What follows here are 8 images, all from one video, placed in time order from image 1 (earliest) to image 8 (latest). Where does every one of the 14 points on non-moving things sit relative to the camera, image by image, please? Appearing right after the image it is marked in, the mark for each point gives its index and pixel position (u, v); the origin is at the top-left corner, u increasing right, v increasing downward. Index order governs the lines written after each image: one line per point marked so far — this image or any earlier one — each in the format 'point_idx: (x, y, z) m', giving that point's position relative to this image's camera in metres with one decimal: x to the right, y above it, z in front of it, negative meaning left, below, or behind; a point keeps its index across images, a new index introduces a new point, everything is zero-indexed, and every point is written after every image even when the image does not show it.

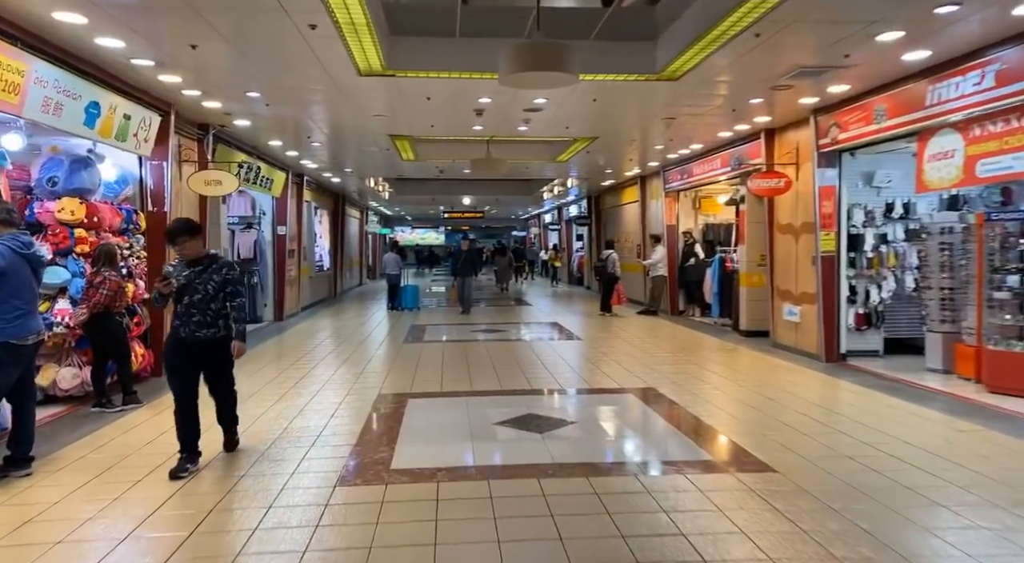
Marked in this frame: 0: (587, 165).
0: (+1.4, +2.3, +12.9) m
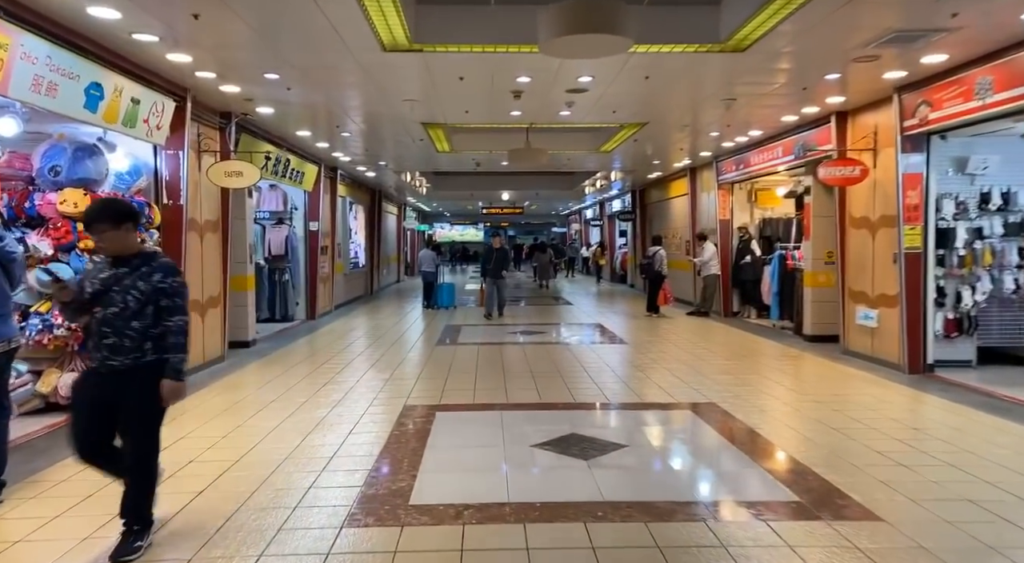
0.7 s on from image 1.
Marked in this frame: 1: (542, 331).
0: (+2.2, +2.3, +12.2) m
1: (+0.5, -0.8, +10.6) m
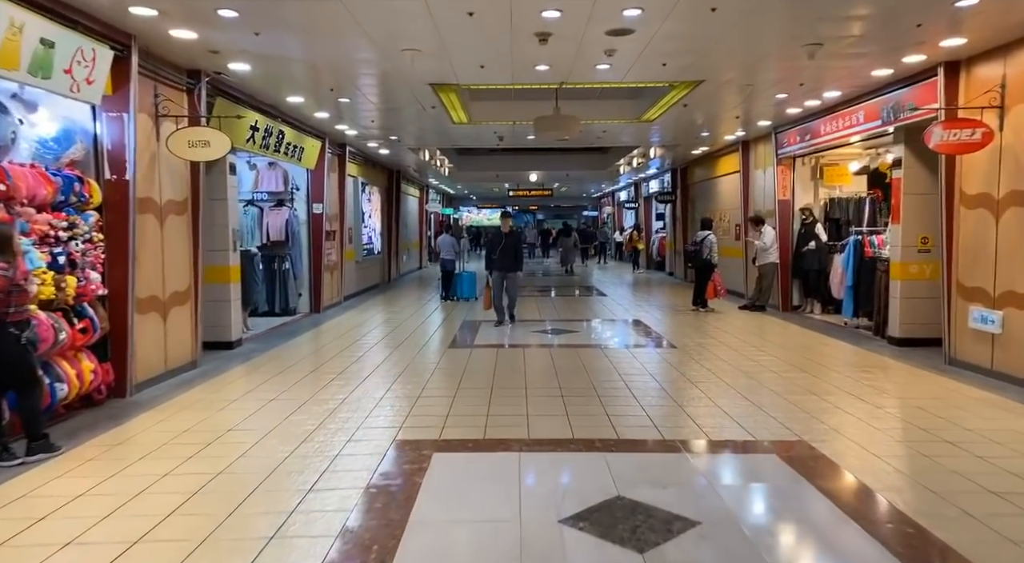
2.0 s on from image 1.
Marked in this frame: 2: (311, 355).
0: (+2.6, +2.5, +10.7) m
1: (+0.8, -0.7, +9.2) m
2: (-2.4, -0.8, +8.1) m
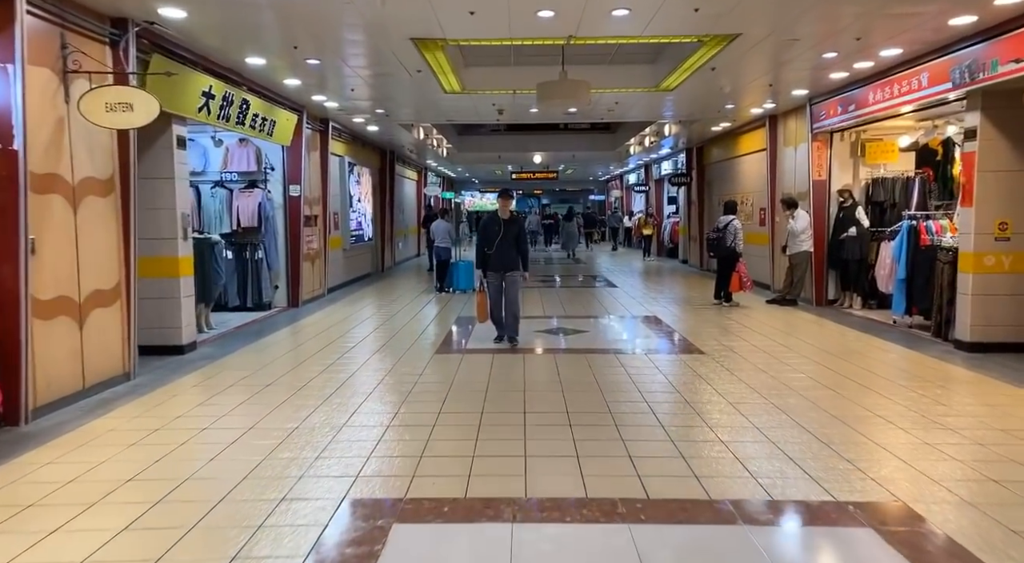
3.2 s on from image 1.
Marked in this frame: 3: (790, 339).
0: (+2.6, +2.6, +9.5) m
1: (+0.8, -0.6, +8.1) m
2: (-2.4, -0.8, +7.0) m
3: (+3.1, -0.6, +7.6) m
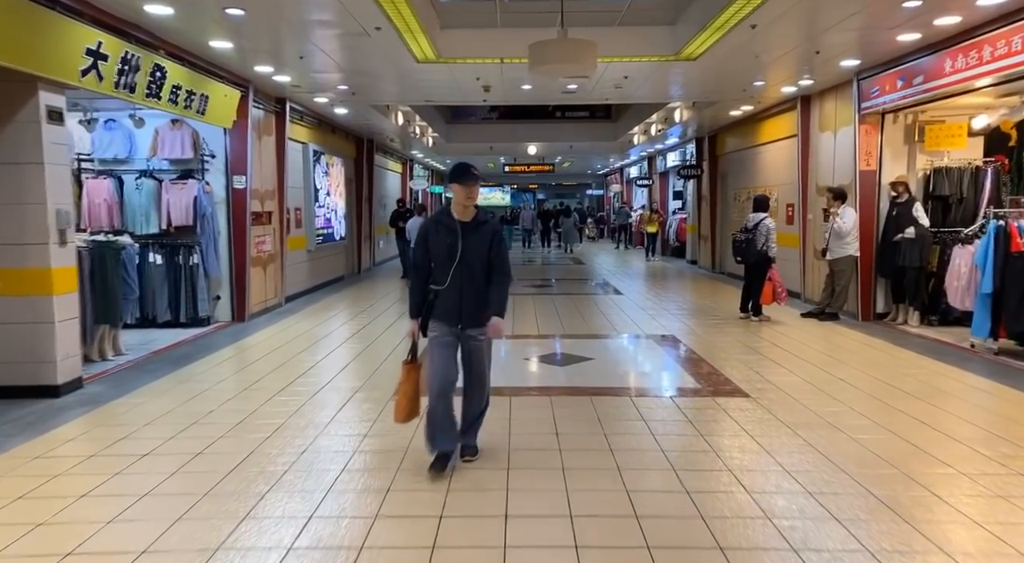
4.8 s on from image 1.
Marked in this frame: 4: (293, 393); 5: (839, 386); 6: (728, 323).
0: (+2.5, +2.5, +7.9) m
1: (+0.7, -0.7, +6.6) m
2: (-2.5, -0.9, +5.5) m
3: (+3.0, -0.8, +6.1) m
4: (-1.8, -0.9, +5.4) m
5: (+2.5, -0.8, +5.2) m
6: (+2.6, -0.5, +8.0) m
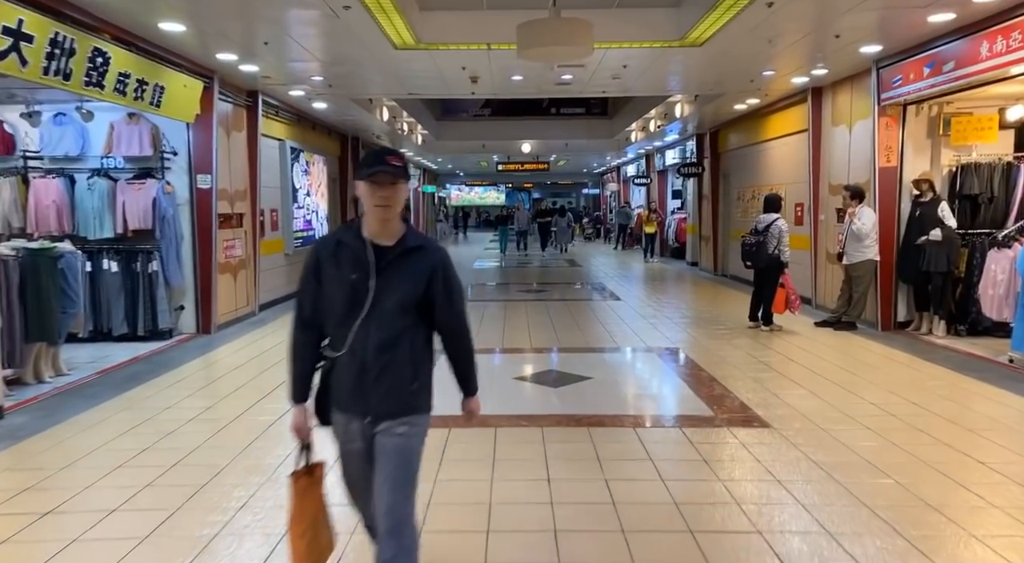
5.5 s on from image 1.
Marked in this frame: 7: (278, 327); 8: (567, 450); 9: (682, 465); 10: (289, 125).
0: (+2.4, +2.4, +7.3) m
1: (+0.6, -0.8, +5.9) m
2: (-2.6, -1.0, +4.9) m
3: (+2.9, -0.8, +5.4) m
4: (-1.8, -1.0, +4.8) m
5: (+2.4, -0.9, +4.5) m
6: (+2.5, -0.6, +7.4) m
7: (-2.8, -0.6, +8.1) m
8: (+0.3, -1.0, +3.8) m
9: (+0.9, -1.0, +3.6) m
10: (-3.3, +2.3, +10.0) m
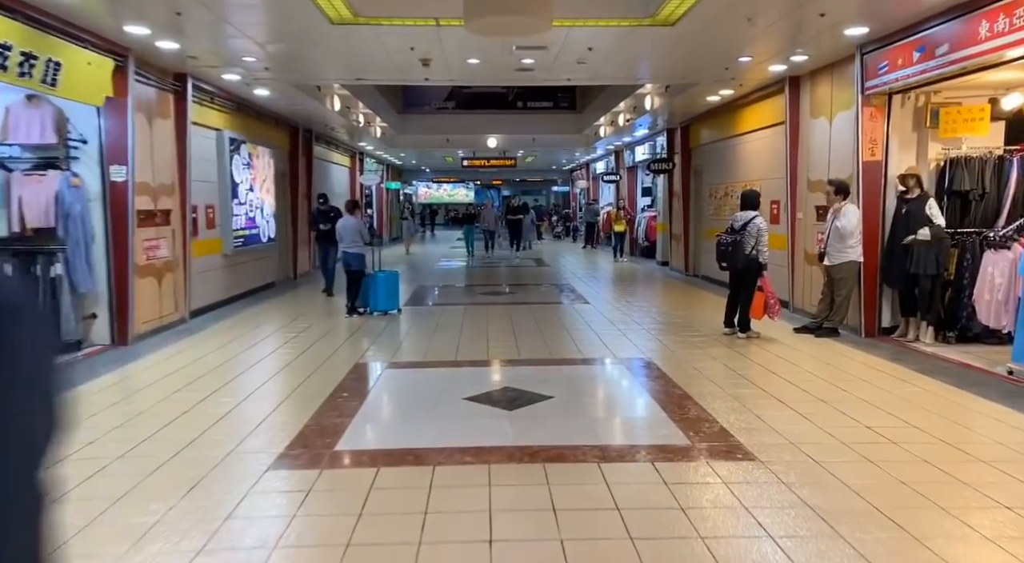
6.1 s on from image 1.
0: (+1.9, +2.4, +6.7) m
1: (+0.2, -0.8, +5.3) m
2: (-2.9, -1.0, +4.1) m
3: (+2.5, -0.9, +4.9) m
4: (-2.2, -1.0, +4.0) m
5: (+2.0, -0.9, +4.0) m
6: (+2.0, -0.6, +6.8) m
7: (-3.3, -0.6, +7.3) m
8: (0.0, -1.0, +3.1) m
9: (+0.6, -1.1, +2.9) m
10: (-3.8, +2.3, +9.1) m
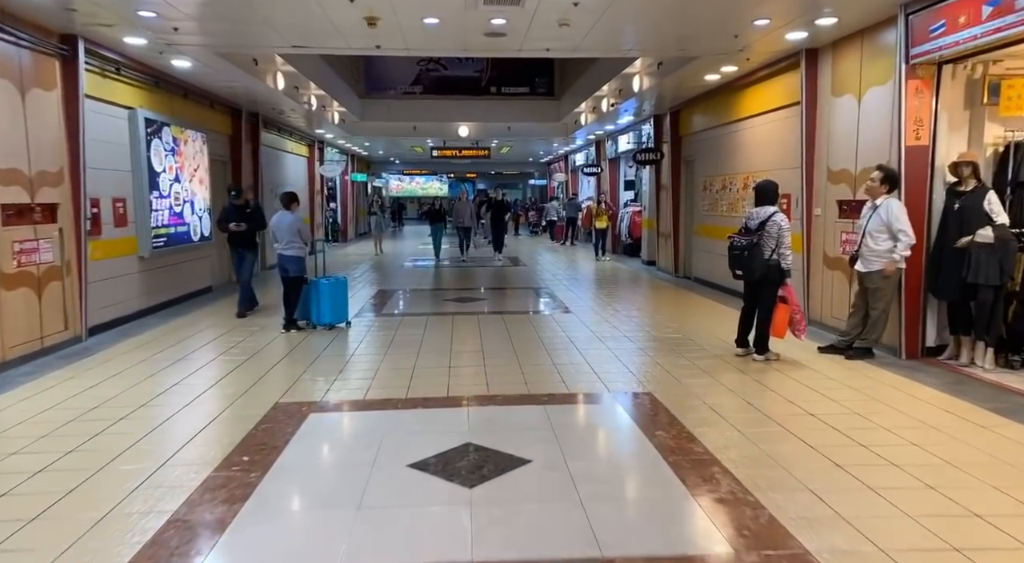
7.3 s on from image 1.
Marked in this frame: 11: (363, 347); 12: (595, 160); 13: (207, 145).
0: (+1.6, +2.3, +5.5) m
1: (0.0, -0.9, +4.0) m
2: (-3.1, -1.2, +2.7) m
3: (+2.3, -1.0, +3.7) m
4: (-2.3, -1.1, +2.7) m
5: (+1.9, -1.1, +2.8) m
6: (+1.8, -0.7, +5.6) m
7: (-3.6, -0.7, +5.9) m
8: (-0.1, -1.2, +1.8) m
9: (+0.5, -1.2, +1.7) m
10: (-4.2, +2.2, +7.7) m
11: (-1.4, -0.6, +6.5) m
12: (+2.2, +3.3, +18.2) m
13: (-4.3, +2.0, +9.6) m
